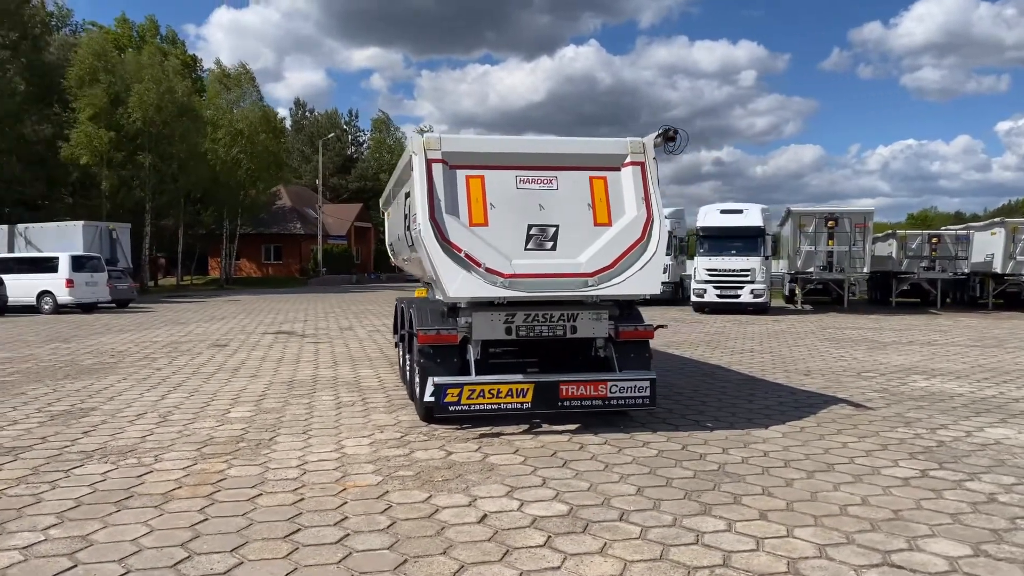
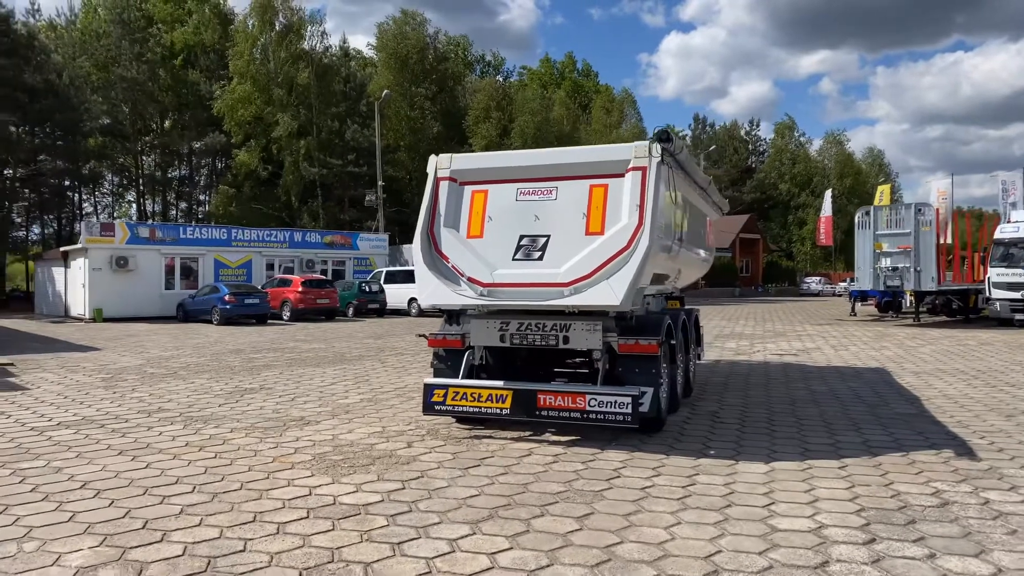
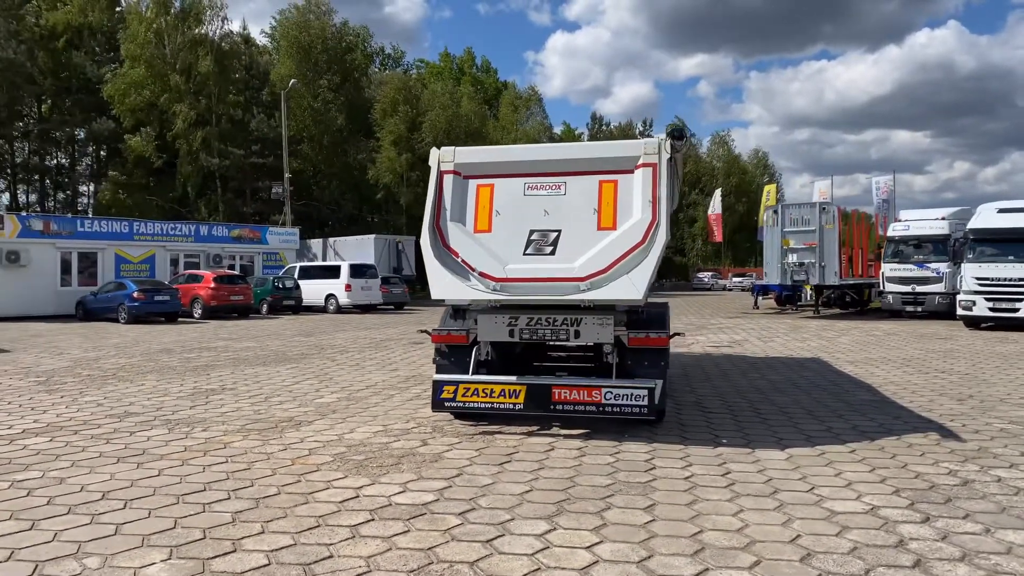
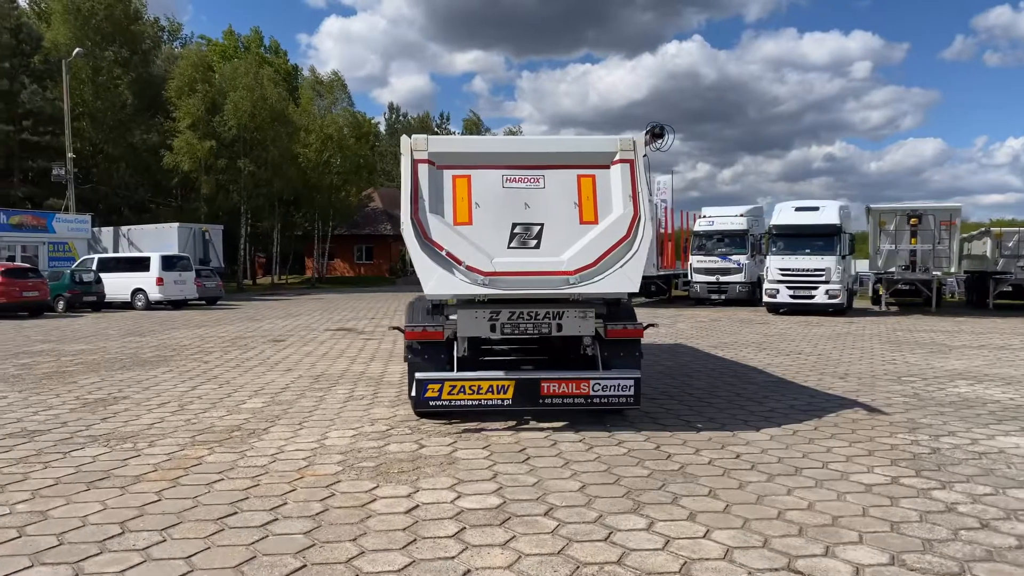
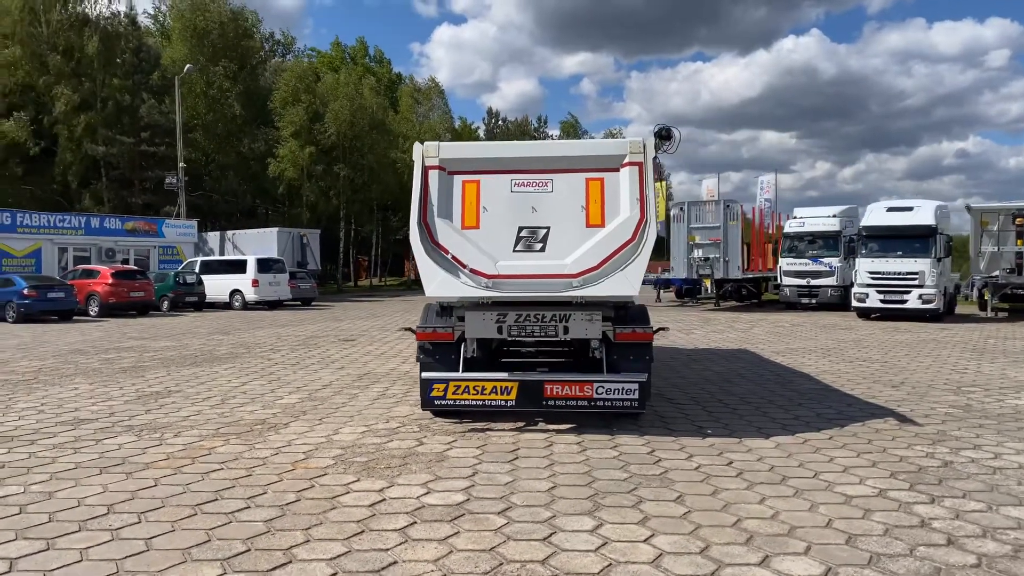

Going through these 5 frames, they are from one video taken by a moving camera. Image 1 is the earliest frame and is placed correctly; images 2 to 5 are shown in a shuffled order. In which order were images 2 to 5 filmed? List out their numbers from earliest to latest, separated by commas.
4, 5, 3, 2
